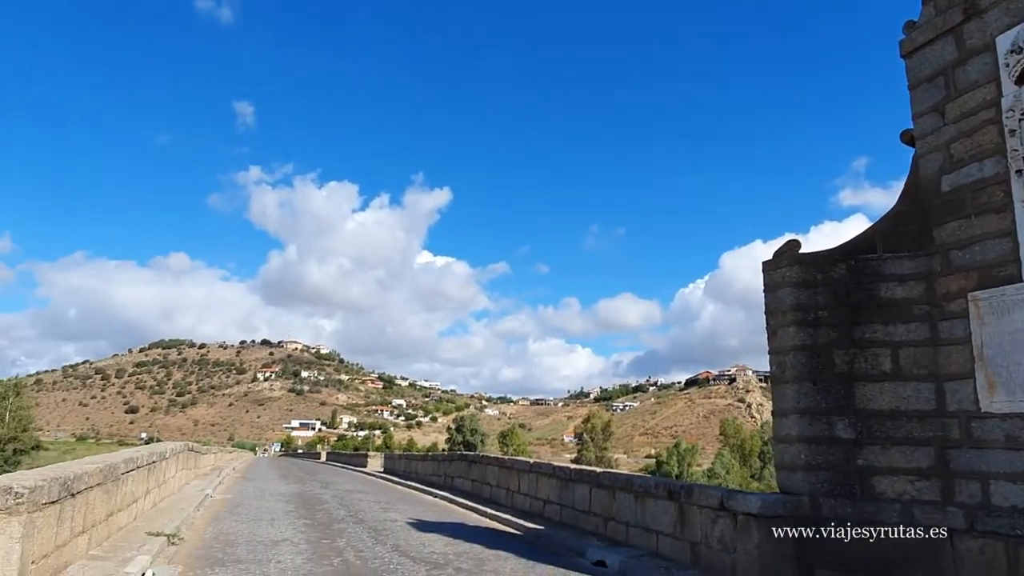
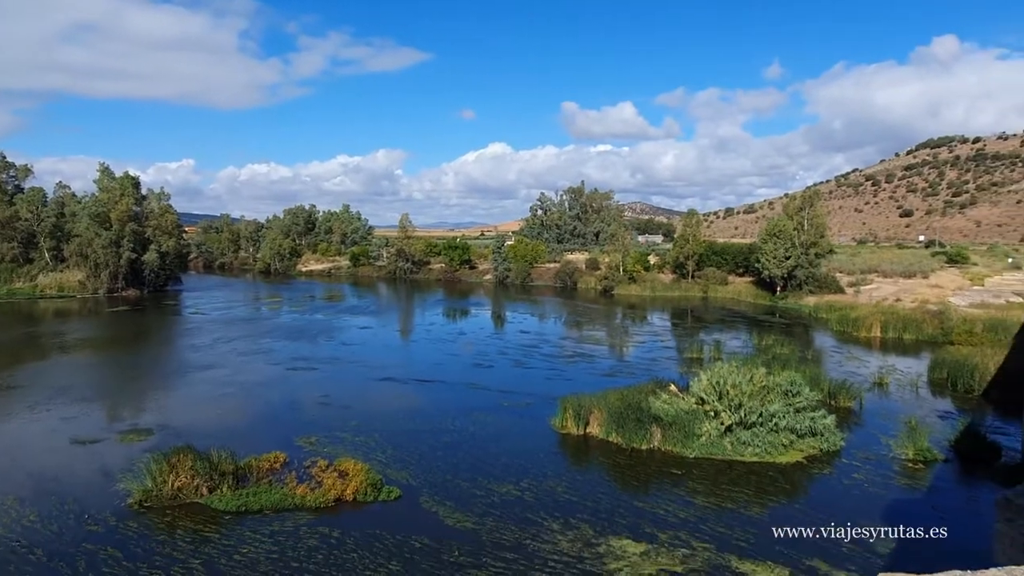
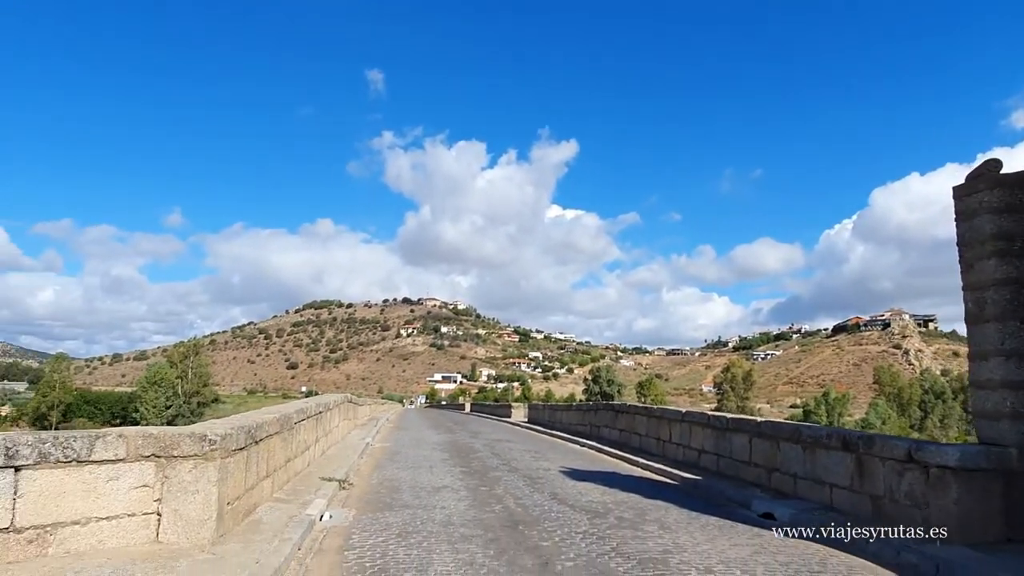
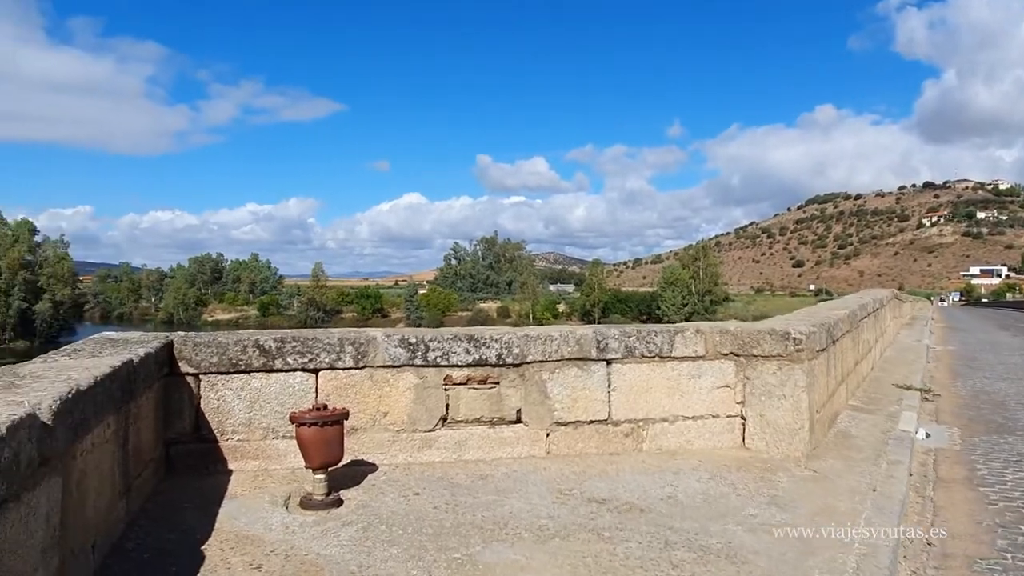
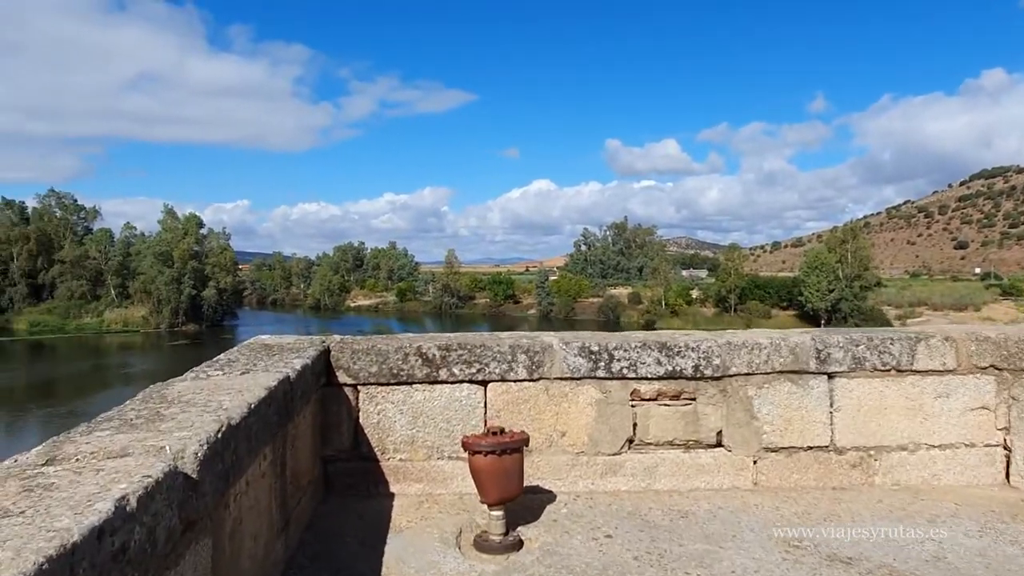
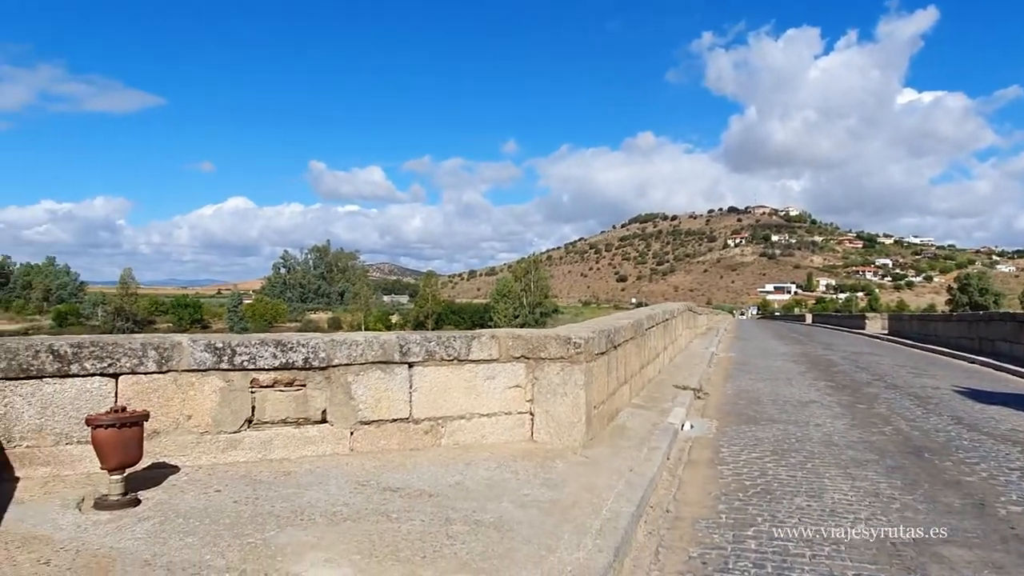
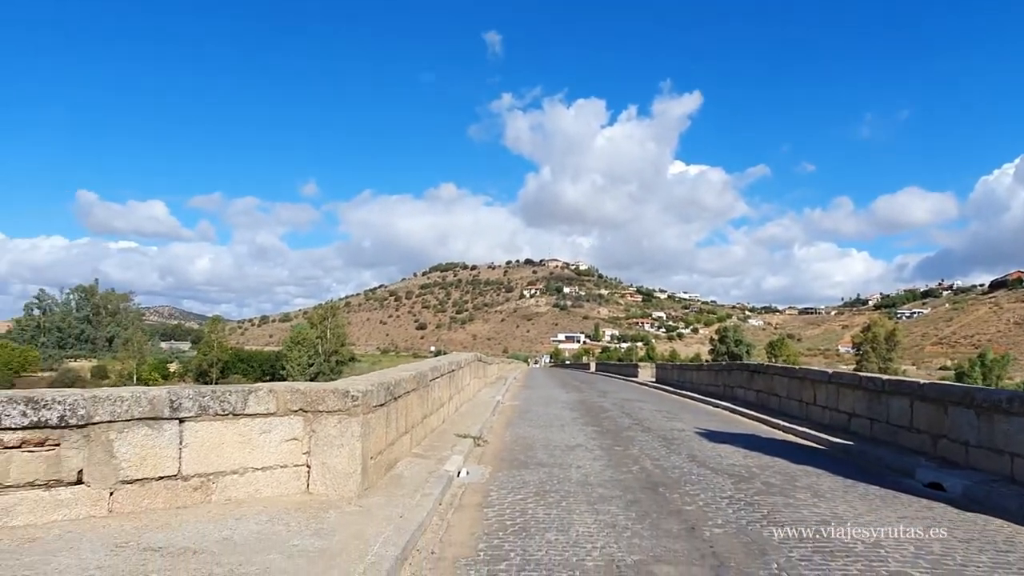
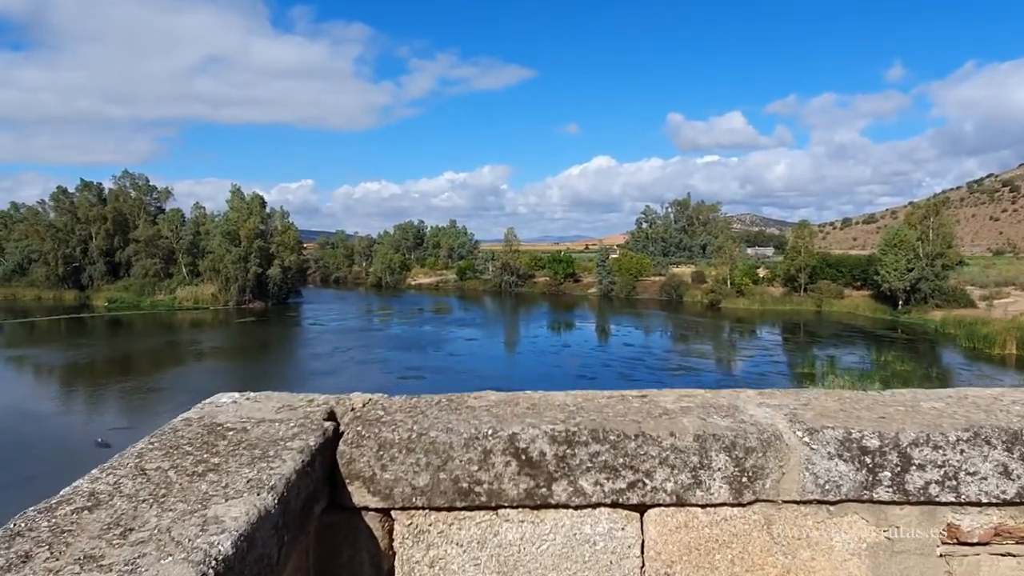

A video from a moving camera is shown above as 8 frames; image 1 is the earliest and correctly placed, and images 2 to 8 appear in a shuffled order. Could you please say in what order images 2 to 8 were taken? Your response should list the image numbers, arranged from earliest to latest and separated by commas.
3, 7, 6, 4, 5, 8, 2
